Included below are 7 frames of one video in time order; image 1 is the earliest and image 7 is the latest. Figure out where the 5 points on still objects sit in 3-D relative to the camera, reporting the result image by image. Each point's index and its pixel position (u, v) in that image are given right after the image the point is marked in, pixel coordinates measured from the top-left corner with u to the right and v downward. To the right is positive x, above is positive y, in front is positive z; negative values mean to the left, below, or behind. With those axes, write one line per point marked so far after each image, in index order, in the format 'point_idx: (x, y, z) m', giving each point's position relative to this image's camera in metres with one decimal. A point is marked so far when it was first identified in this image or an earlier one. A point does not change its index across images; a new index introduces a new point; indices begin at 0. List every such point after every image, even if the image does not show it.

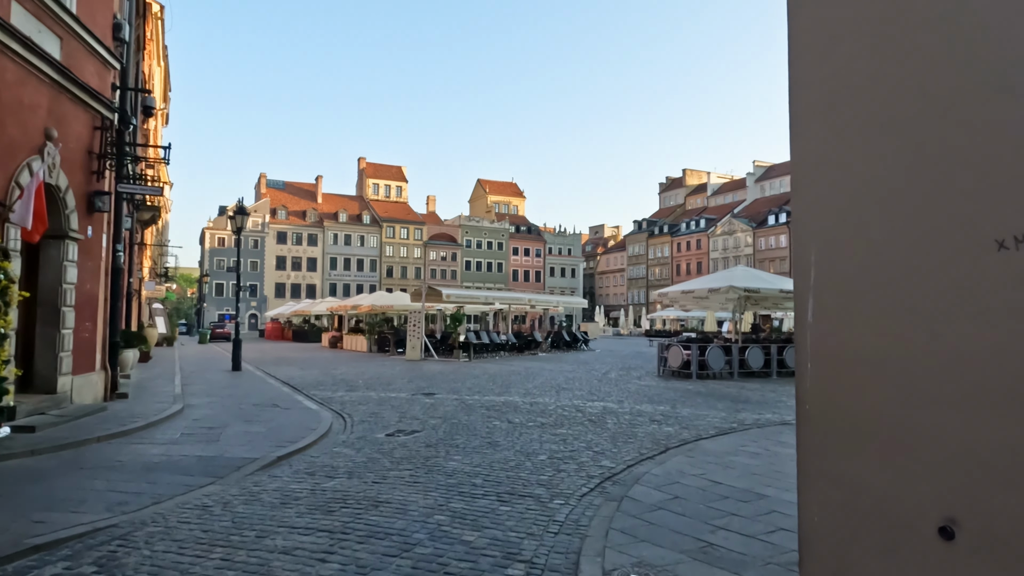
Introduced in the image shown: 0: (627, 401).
0: (+2.3, -2.3, +13.0) m
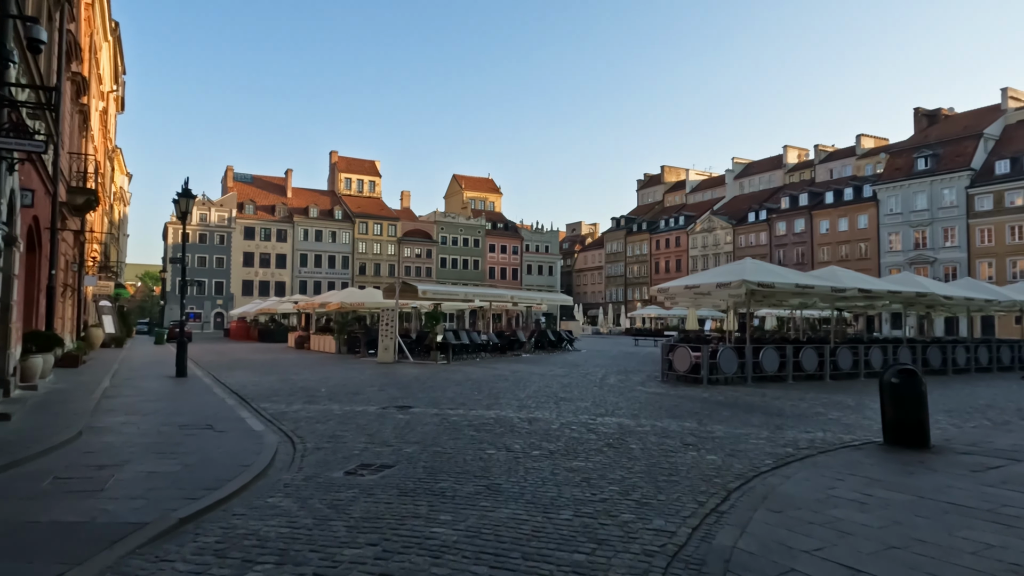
0: (+2.1, -2.1, +10.8) m
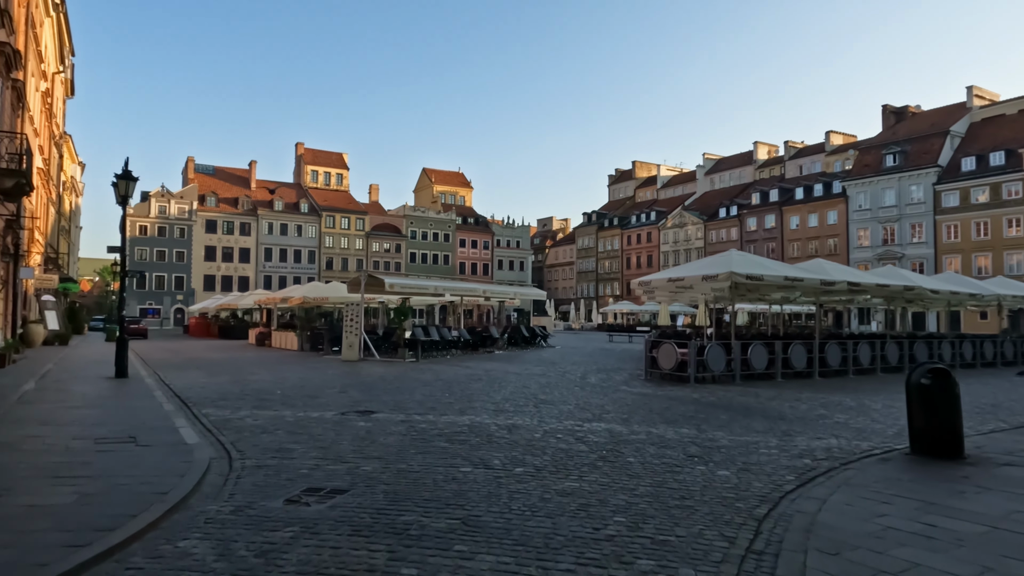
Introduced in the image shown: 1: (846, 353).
0: (+1.8, -2.0, +9.6) m
1: (+9.4, -1.8, +18.6) m
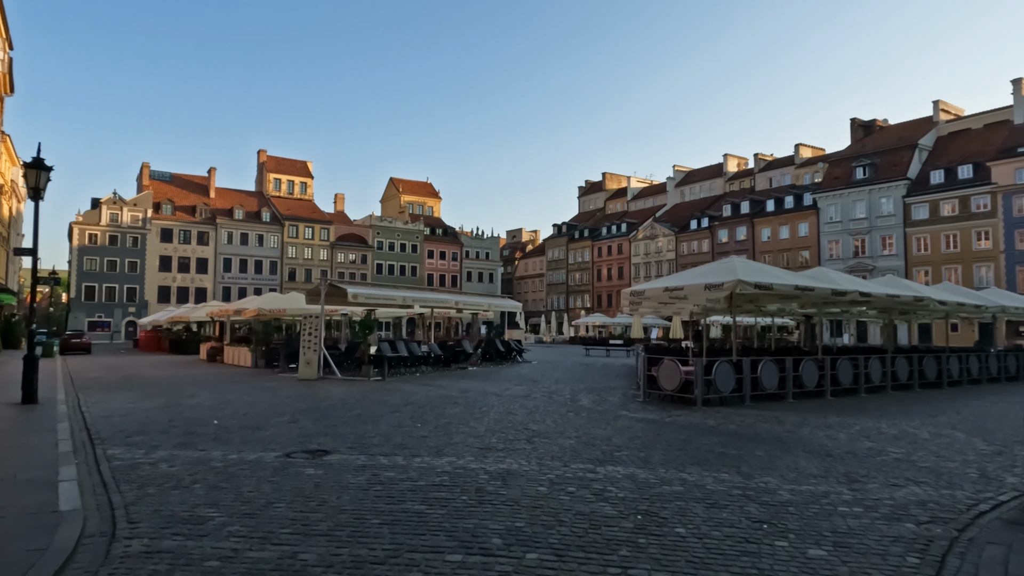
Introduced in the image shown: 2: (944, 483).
0: (+1.7, -2.1, +7.6) m
1: (+8.8, -2.1, +16.9) m
2: (+4.7, -2.1, +7.3) m
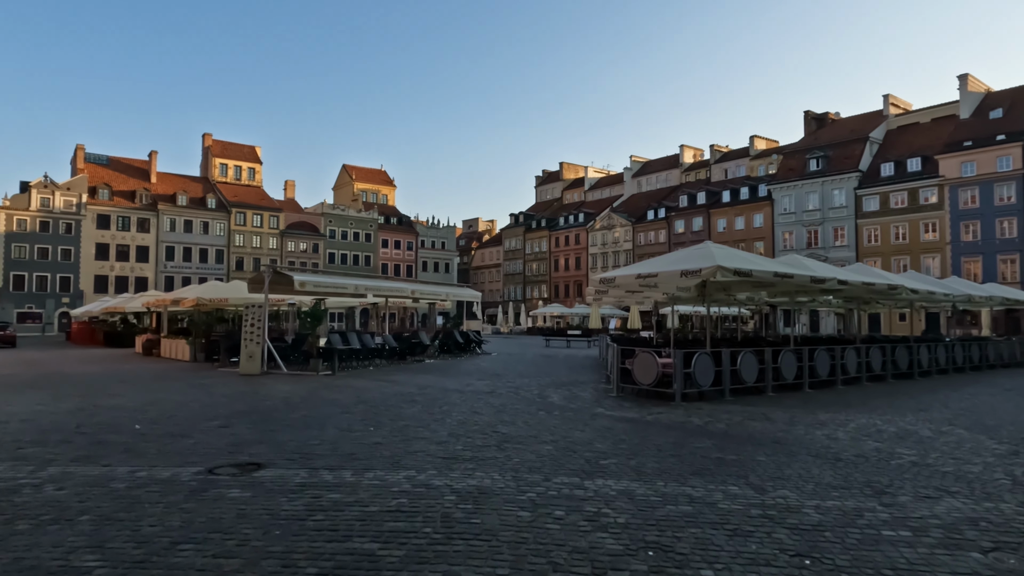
0: (+1.4, -1.9, +6.5) m
1: (+7.9, -1.8, +16.3) m
2: (+4.5, -1.9, +6.3) m
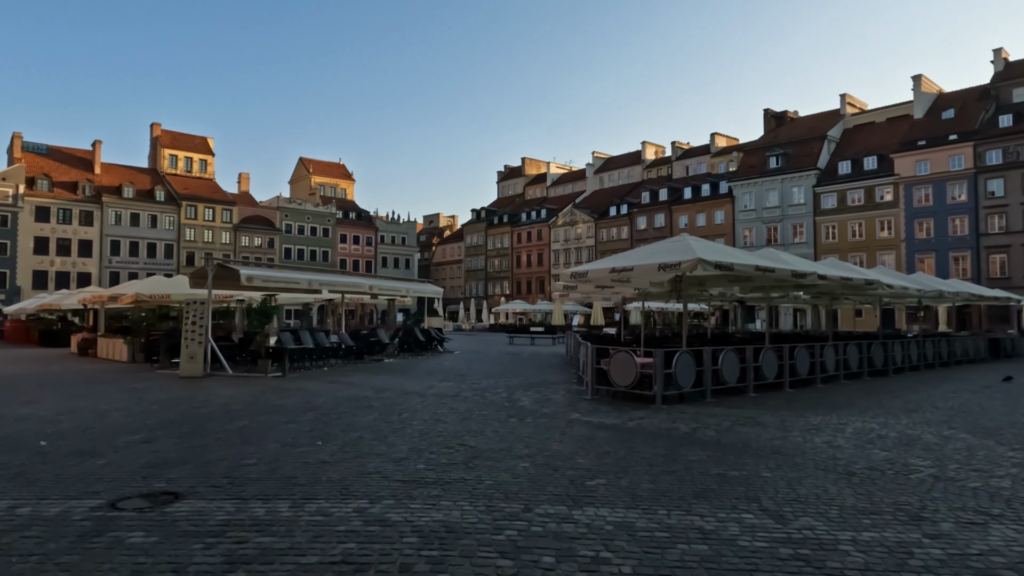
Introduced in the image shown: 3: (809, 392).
0: (+1.2, -1.8, +5.5) m
1: (+7.1, -1.7, +15.6) m
2: (+4.2, -1.9, +5.5) m
3: (+6.4, -2.2, +14.2) m
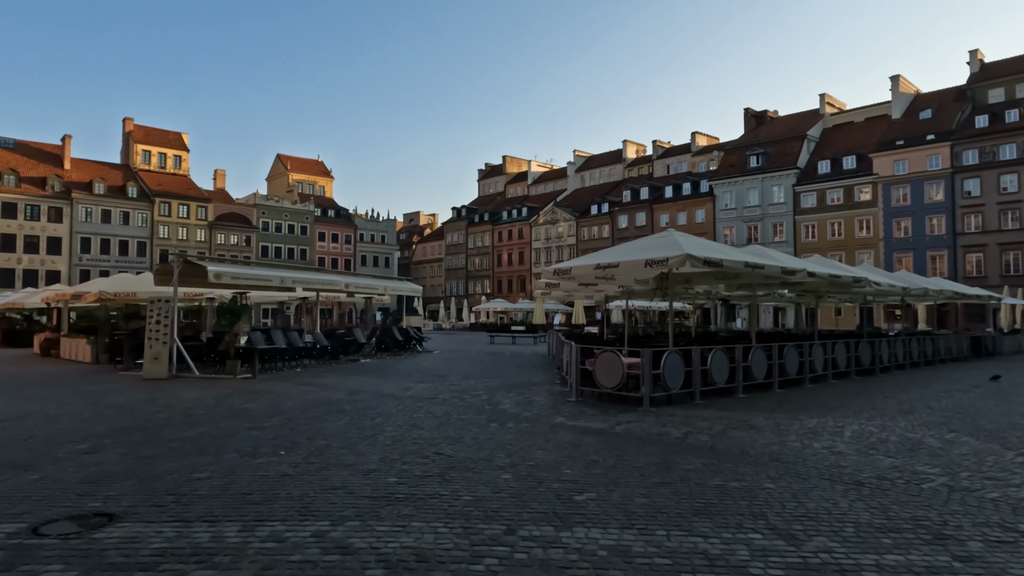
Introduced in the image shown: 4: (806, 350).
0: (+1.1, -1.8, +4.9) m
1: (+6.7, -1.6, +15.2) m
2: (+4.1, -1.8, +5.0) m
3: (+6.0, -2.2, +13.8) m
4: (+6.8, -1.4, +15.3) m
